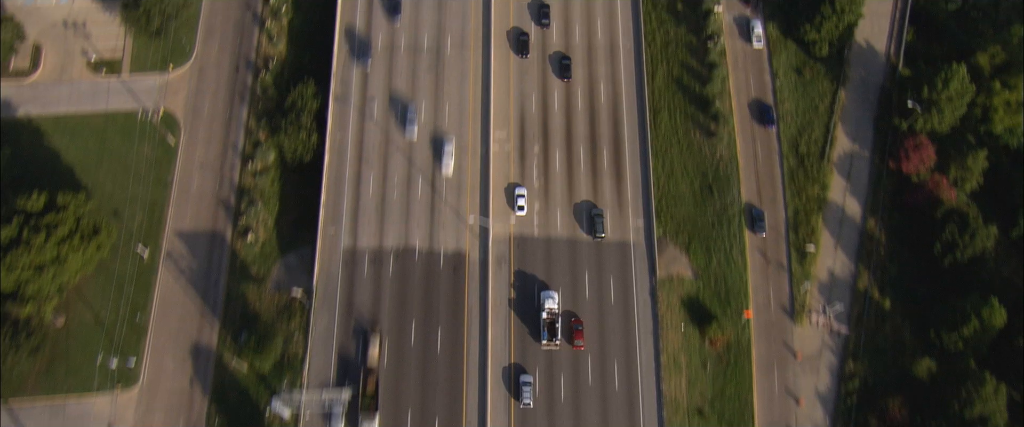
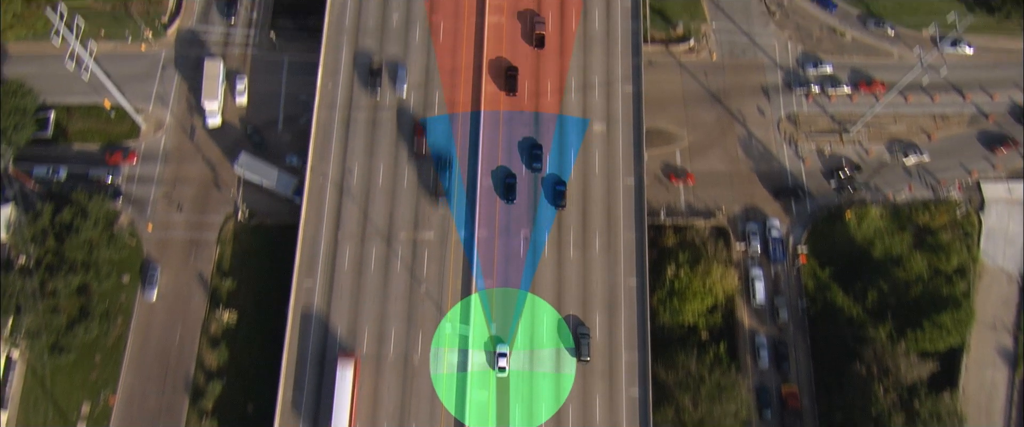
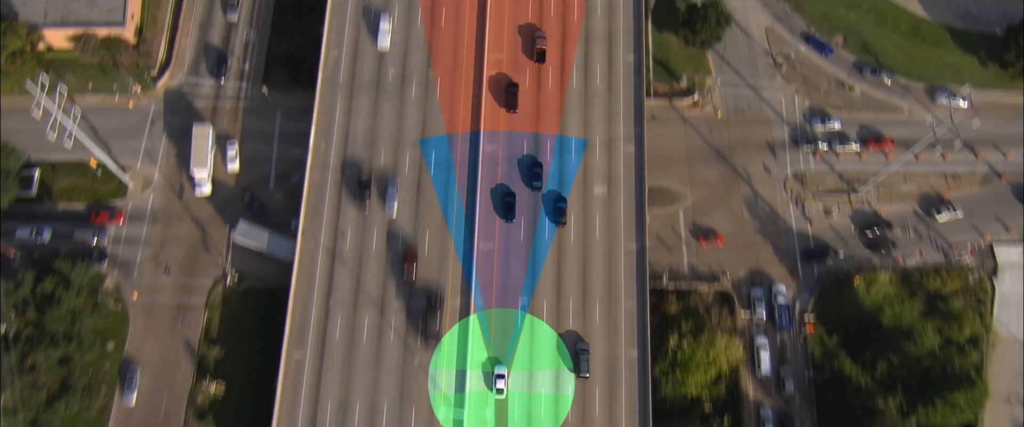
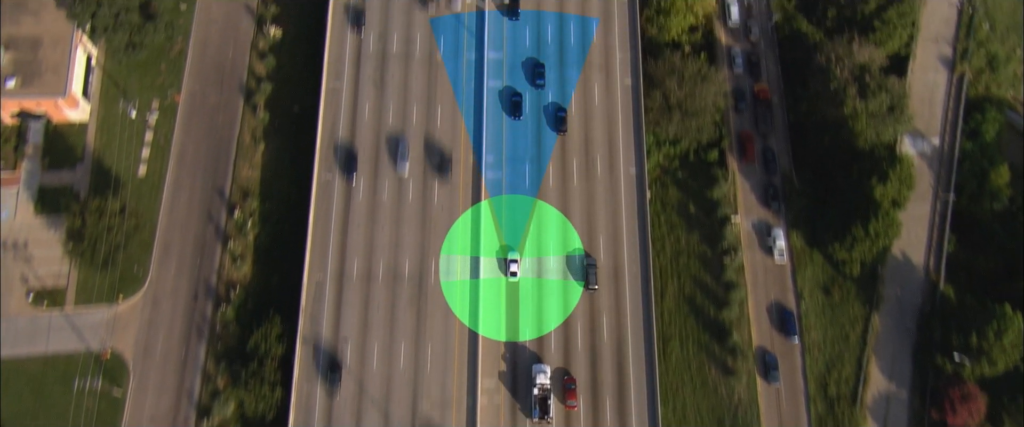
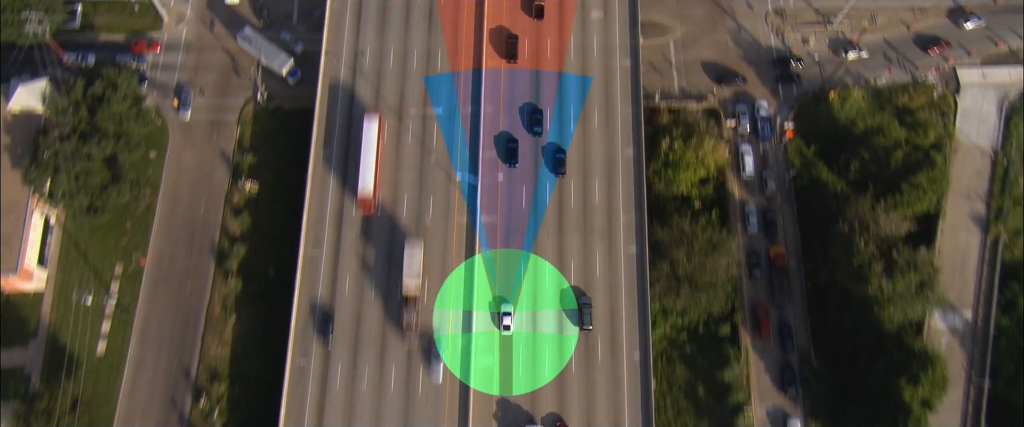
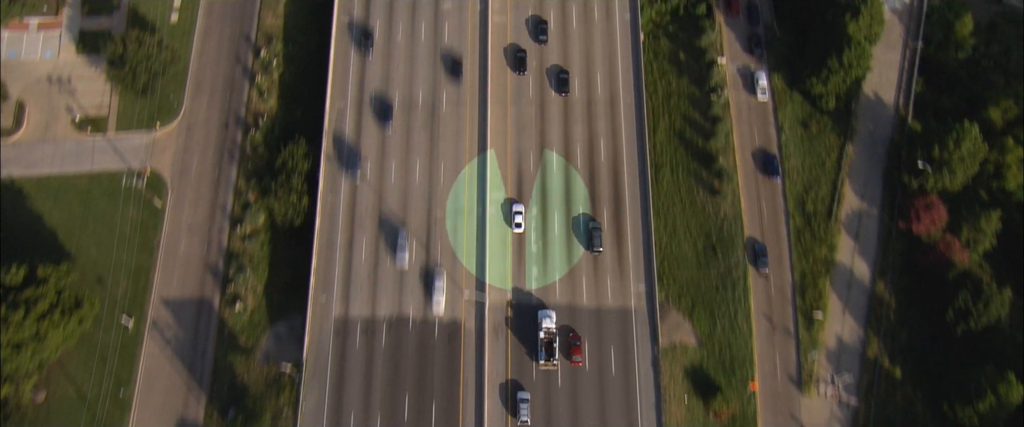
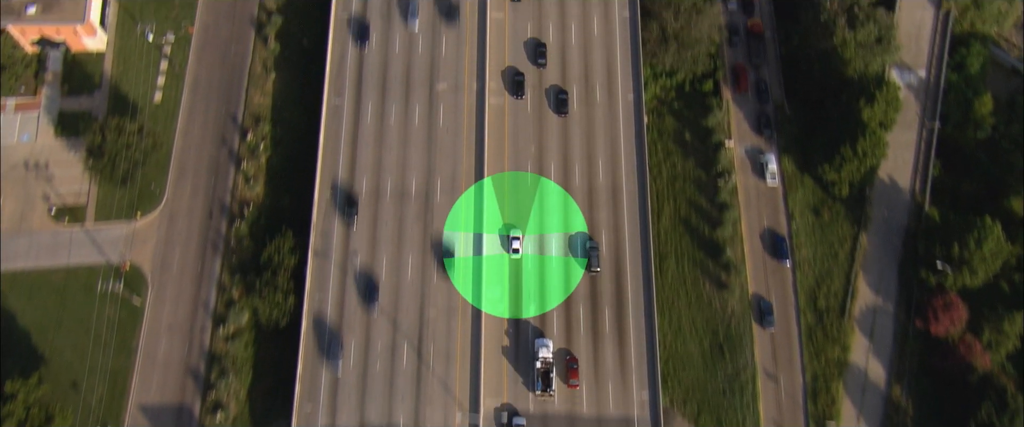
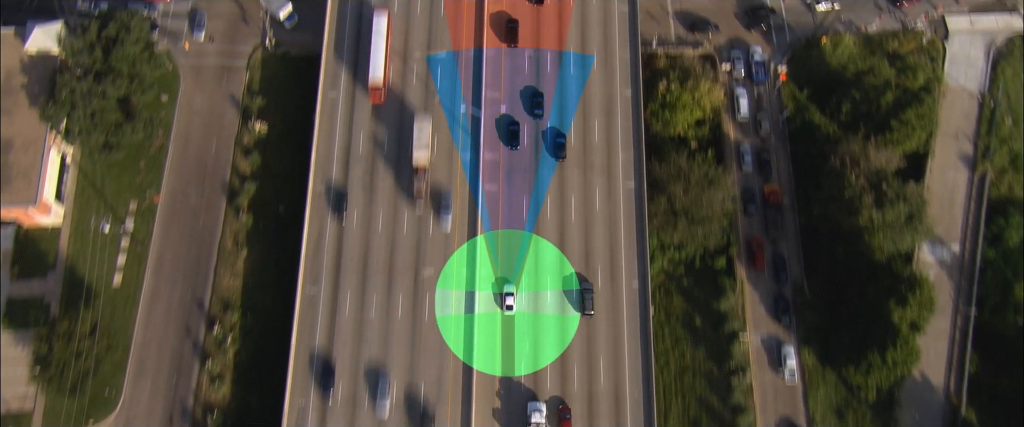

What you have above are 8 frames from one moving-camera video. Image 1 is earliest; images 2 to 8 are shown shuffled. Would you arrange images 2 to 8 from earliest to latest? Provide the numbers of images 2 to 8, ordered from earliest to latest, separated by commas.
6, 7, 4, 8, 5, 2, 3
